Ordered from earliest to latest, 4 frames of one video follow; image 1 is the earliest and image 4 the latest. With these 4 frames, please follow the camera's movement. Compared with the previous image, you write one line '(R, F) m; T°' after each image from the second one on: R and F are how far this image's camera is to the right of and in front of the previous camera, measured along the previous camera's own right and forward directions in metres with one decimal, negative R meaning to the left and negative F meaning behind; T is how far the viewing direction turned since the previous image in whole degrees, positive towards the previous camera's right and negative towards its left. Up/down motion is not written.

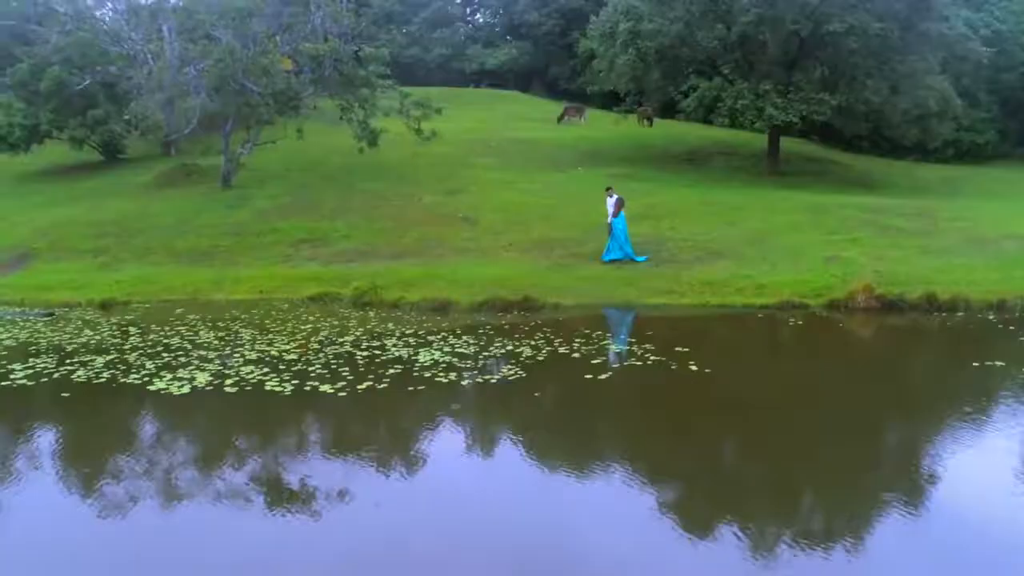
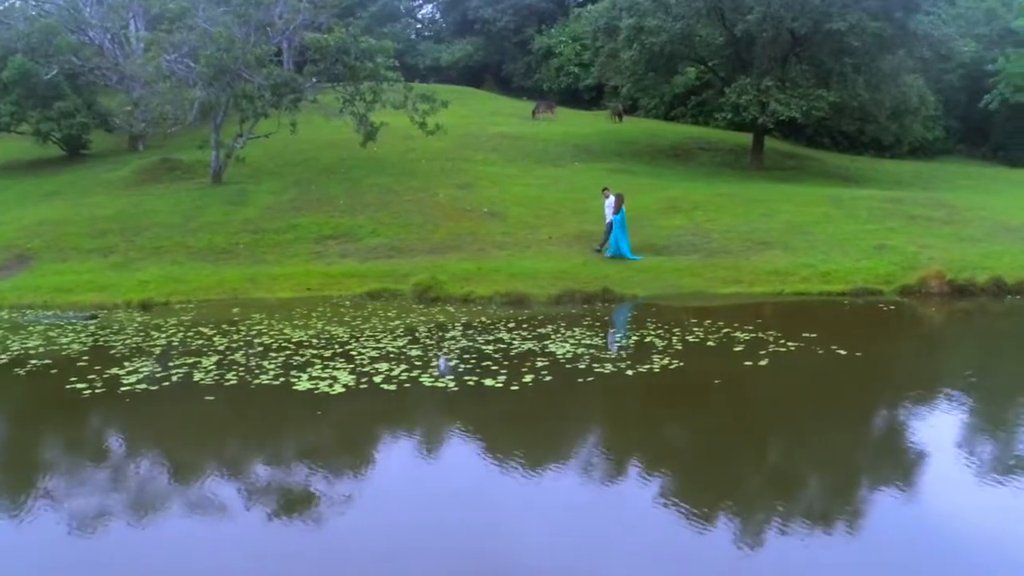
(-3.6, +0.3) m; +7°
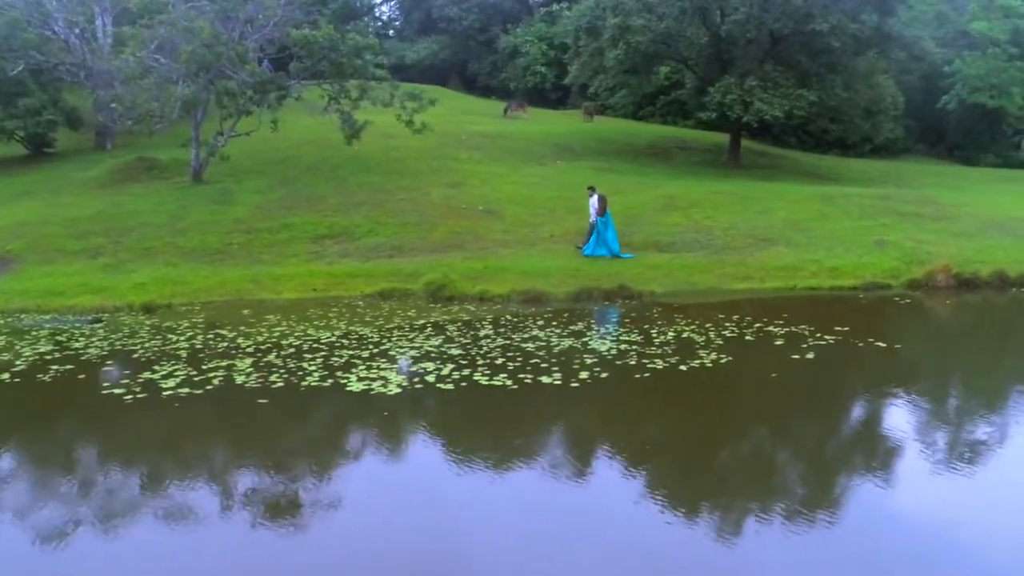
(-1.5, +0.1) m; +4°
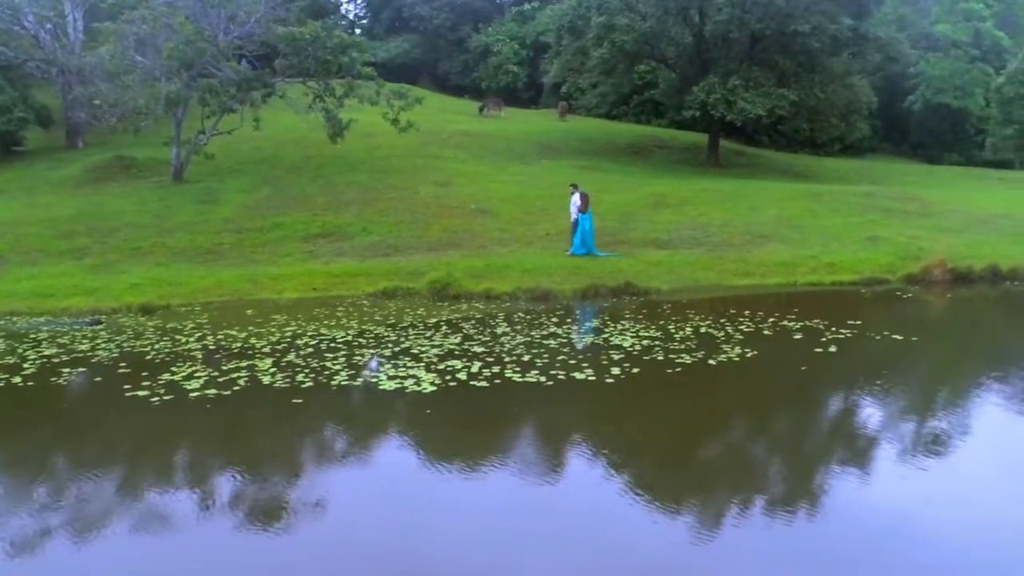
(-1.0, 0.0) m; +3°
